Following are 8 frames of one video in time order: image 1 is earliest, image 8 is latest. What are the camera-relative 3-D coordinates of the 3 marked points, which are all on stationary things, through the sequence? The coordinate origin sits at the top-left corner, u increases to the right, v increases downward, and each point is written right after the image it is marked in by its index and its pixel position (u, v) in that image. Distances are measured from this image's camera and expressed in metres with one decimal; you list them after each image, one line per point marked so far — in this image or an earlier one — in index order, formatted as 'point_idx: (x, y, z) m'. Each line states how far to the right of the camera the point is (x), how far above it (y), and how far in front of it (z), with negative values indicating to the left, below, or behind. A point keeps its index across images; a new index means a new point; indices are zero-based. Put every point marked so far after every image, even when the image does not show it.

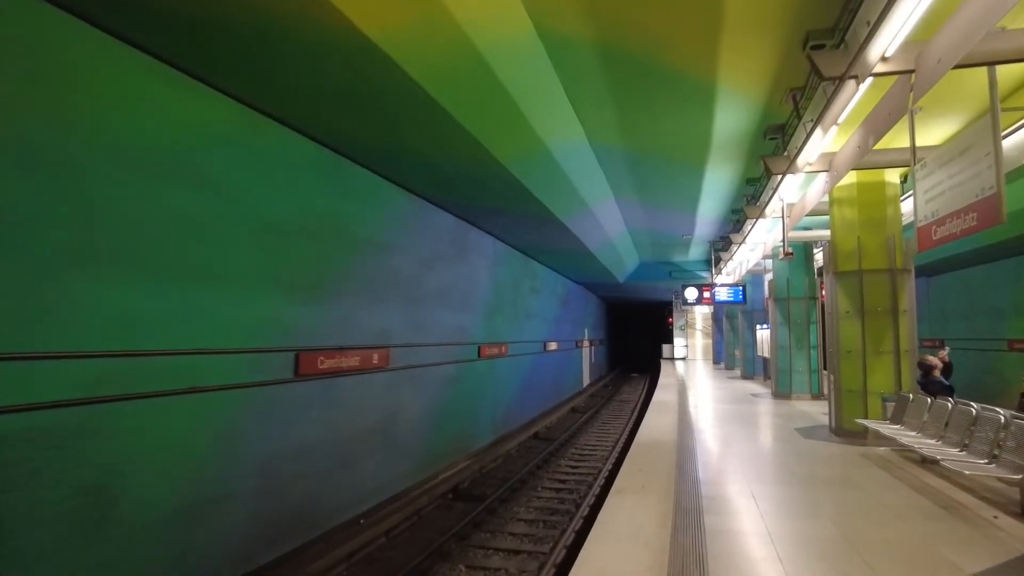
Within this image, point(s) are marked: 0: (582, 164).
0: (+0.7, +1.4, +7.6) m
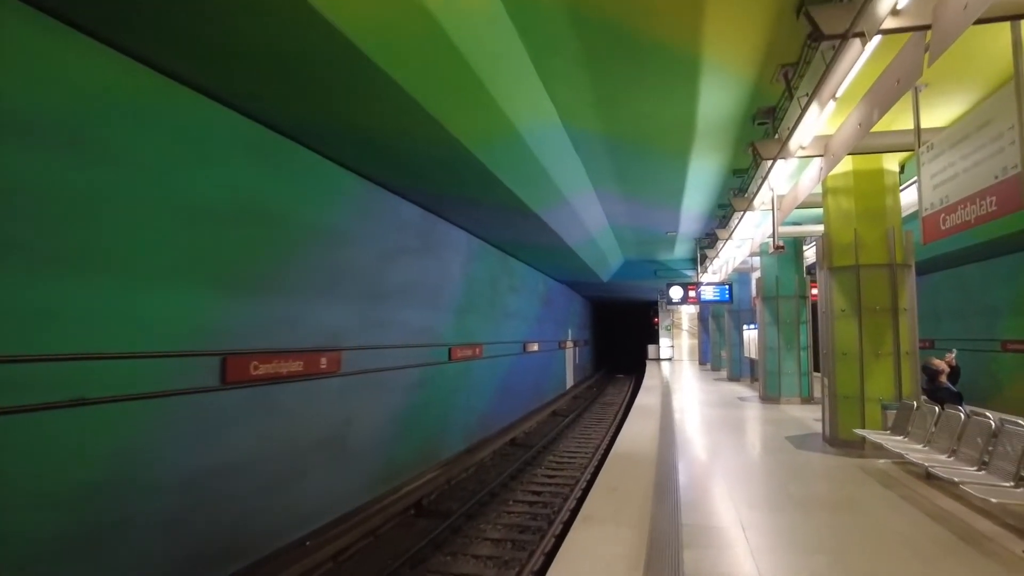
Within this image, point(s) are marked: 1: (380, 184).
0: (+0.4, +1.5, +7.1) m
1: (-1.2, +1.0, +6.4) m
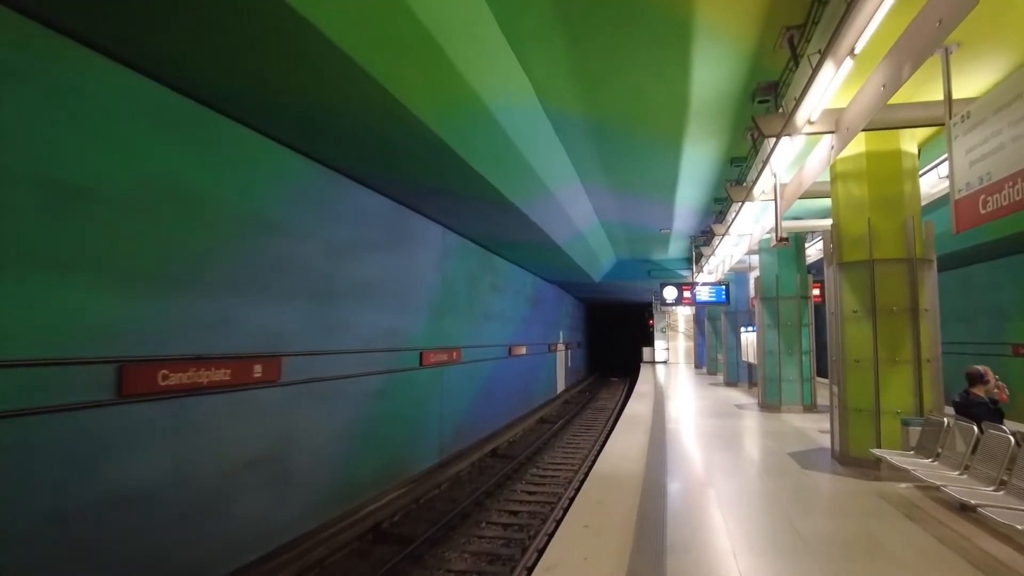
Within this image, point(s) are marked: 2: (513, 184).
0: (+0.2, +1.5, +6.4) m
1: (-1.5, +1.0, +5.7) m
2: (0.0, +1.0, +6.7) m
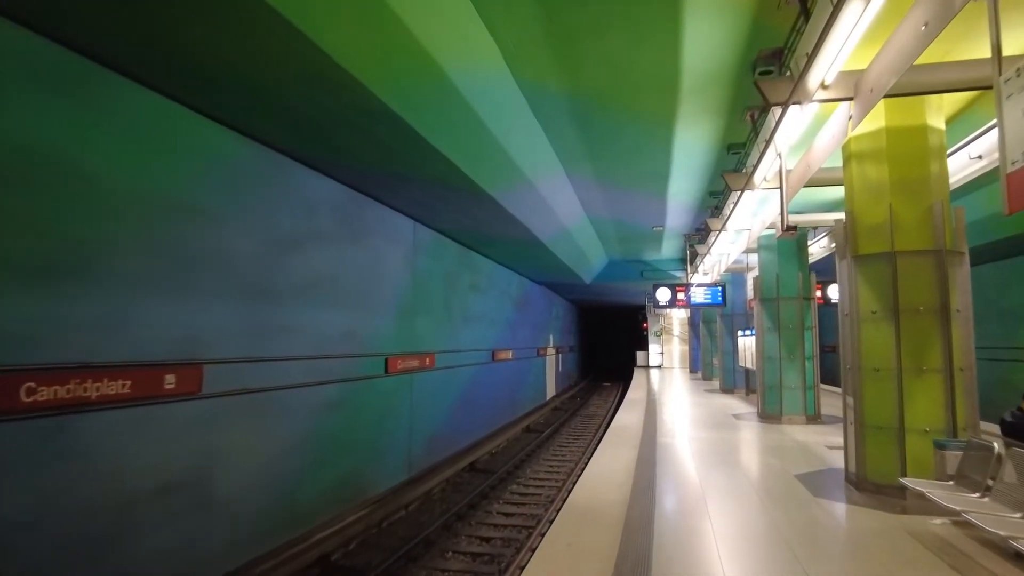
0: (0.0, +1.5, +5.8) m
1: (-1.7, +1.0, +5.0) m
2: (-0.2, +1.0, +6.0) m
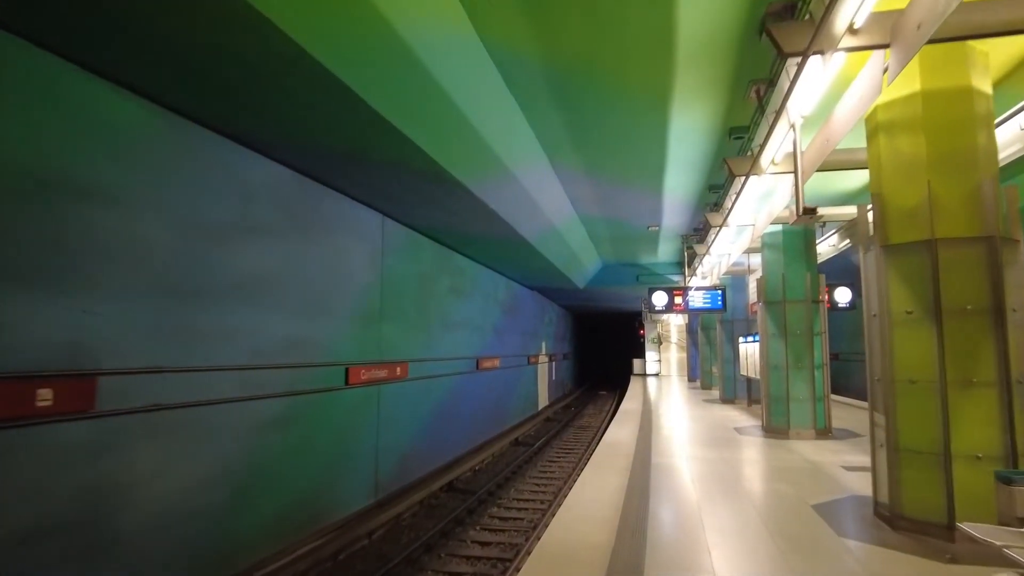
0: (-0.2, +1.5, +5.1) m
1: (-1.9, +1.0, +4.3) m
2: (-0.4, +1.0, +5.3) m
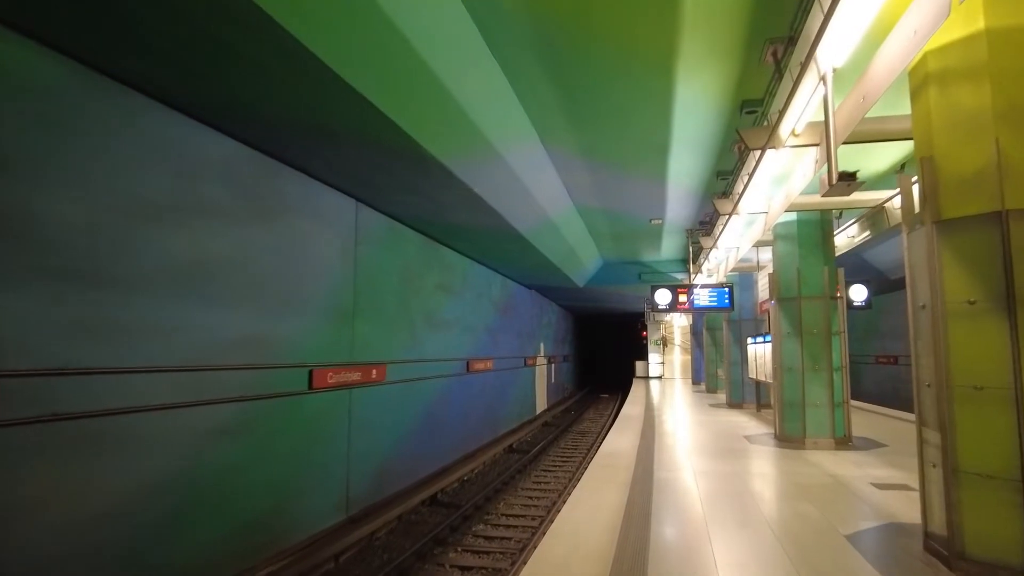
0: (-0.4, +1.5, +4.4) m
1: (-2.0, +1.1, +3.7) m
2: (-0.6, +1.1, +4.7) m
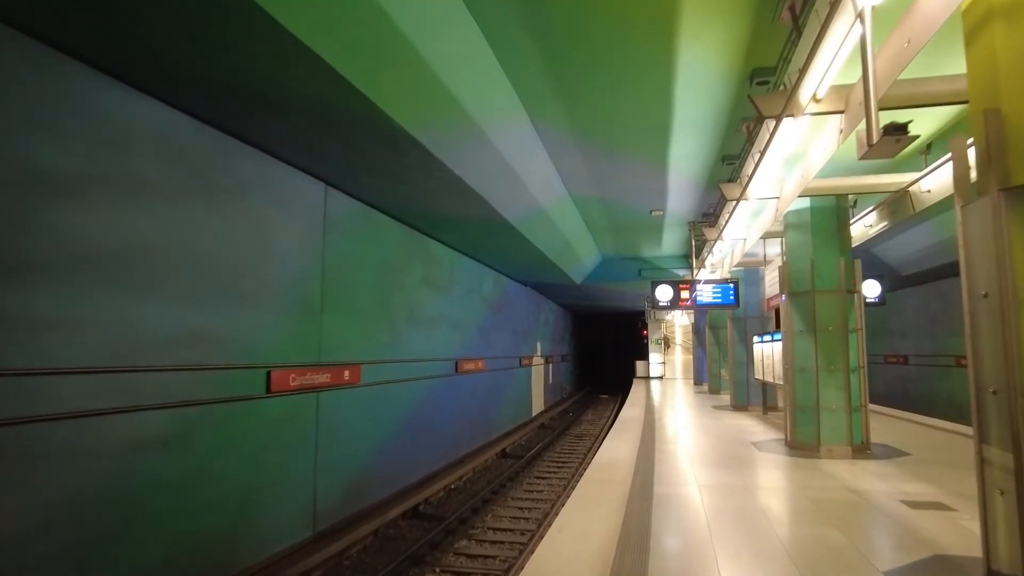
0: (-0.5, +1.6, +3.9) m
1: (-2.1, +1.1, +3.1) m
2: (-0.7, +1.1, +4.1) m
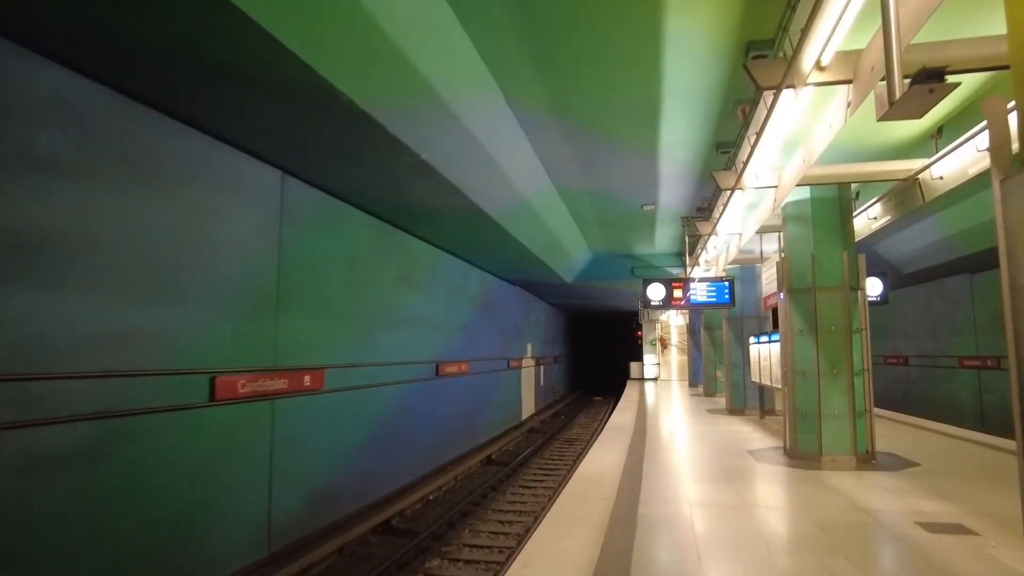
0: (-0.7, +1.6, +3.4) m
1: (-2.3, +1.2, +2.7) m
2: (-0.9, +1.2, +3.6) m
